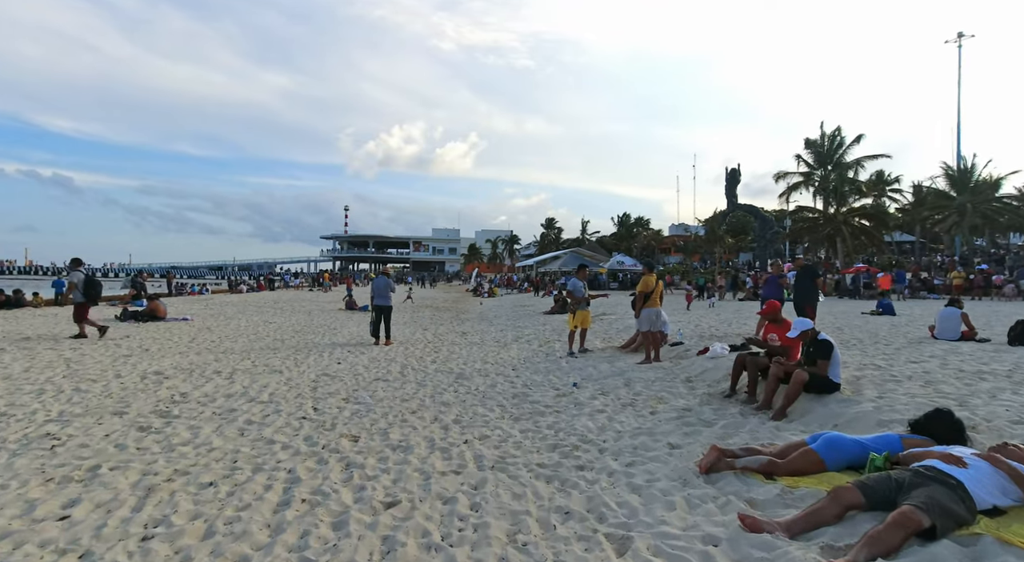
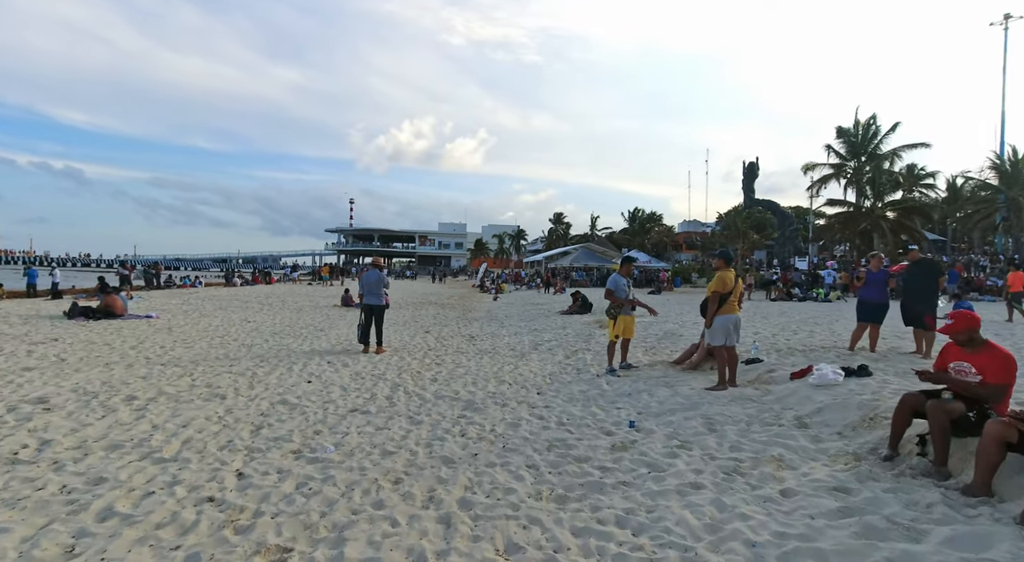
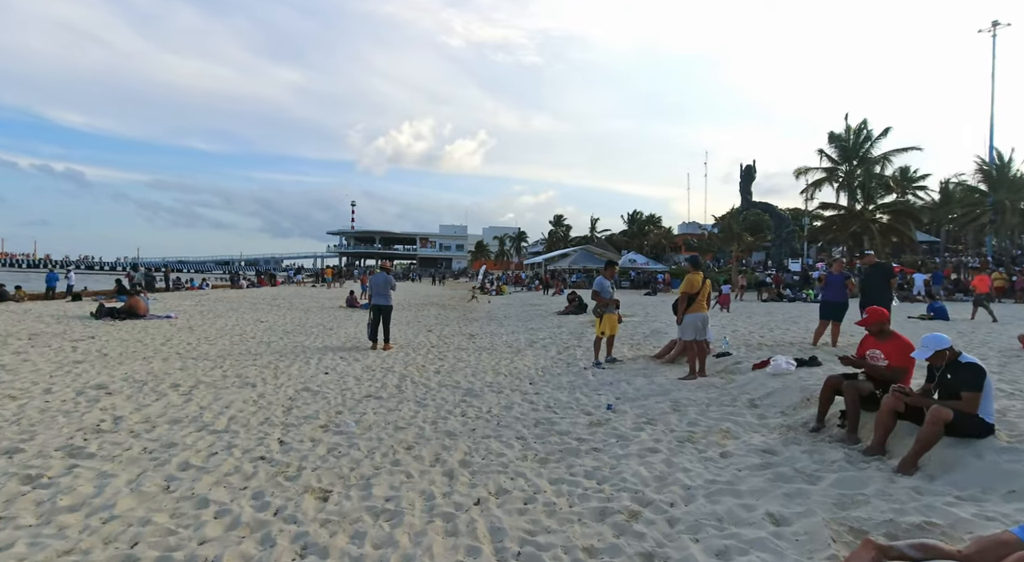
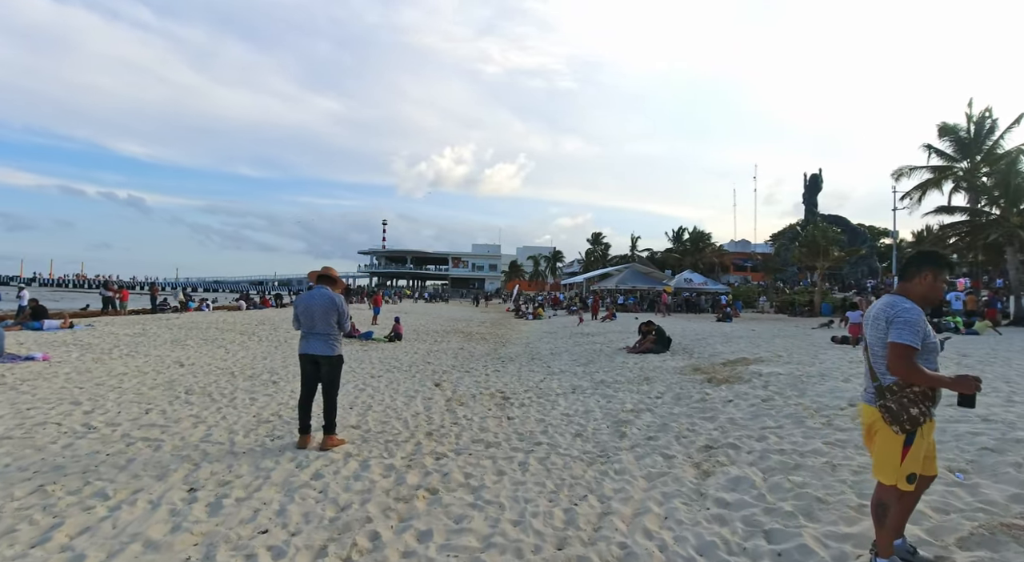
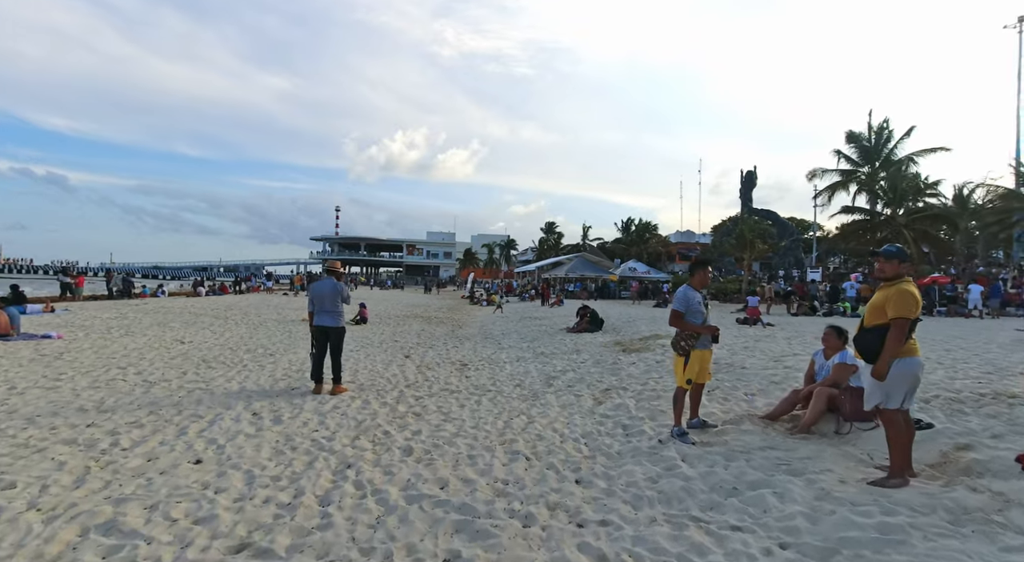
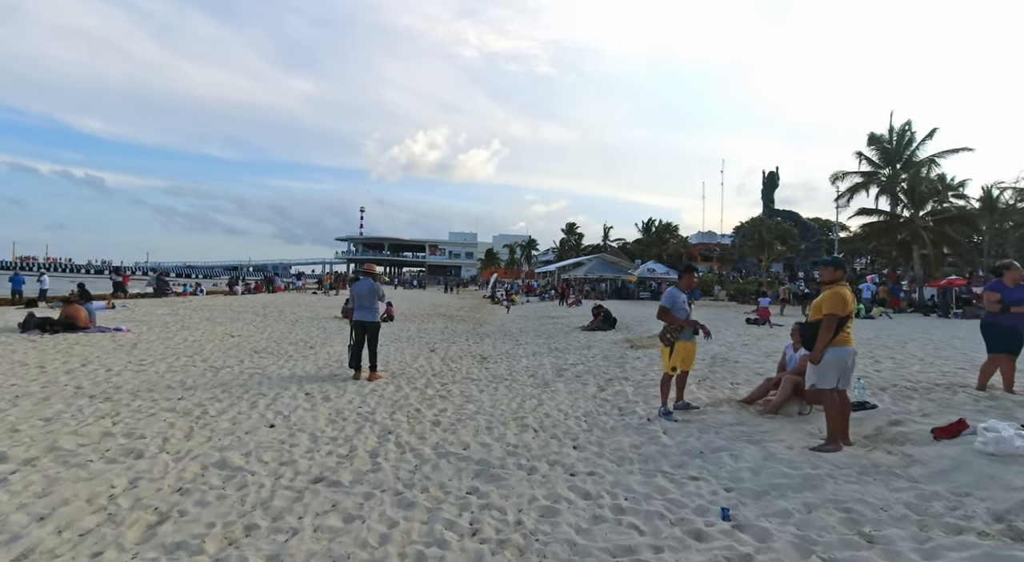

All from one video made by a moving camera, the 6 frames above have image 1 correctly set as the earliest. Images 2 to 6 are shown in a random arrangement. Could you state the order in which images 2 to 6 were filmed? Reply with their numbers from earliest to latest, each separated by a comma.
3, 2, 6, 5, 4
